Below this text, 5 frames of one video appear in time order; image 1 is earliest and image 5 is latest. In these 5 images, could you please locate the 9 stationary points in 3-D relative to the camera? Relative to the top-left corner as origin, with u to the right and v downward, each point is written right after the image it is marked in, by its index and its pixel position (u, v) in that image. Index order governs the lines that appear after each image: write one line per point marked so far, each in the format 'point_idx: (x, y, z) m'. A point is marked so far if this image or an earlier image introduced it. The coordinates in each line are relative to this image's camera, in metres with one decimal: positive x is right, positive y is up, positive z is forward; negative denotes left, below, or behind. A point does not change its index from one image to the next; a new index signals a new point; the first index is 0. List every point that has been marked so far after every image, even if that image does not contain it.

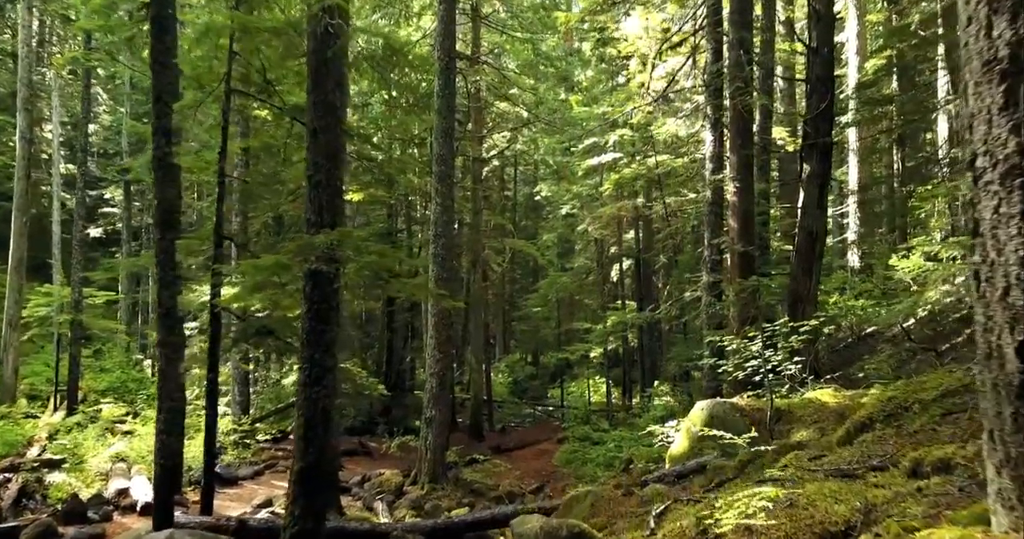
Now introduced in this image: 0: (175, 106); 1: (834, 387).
0: (-3.8, +1.8, +8.2) m
1: (+3.8, -1.4, +8.6) m
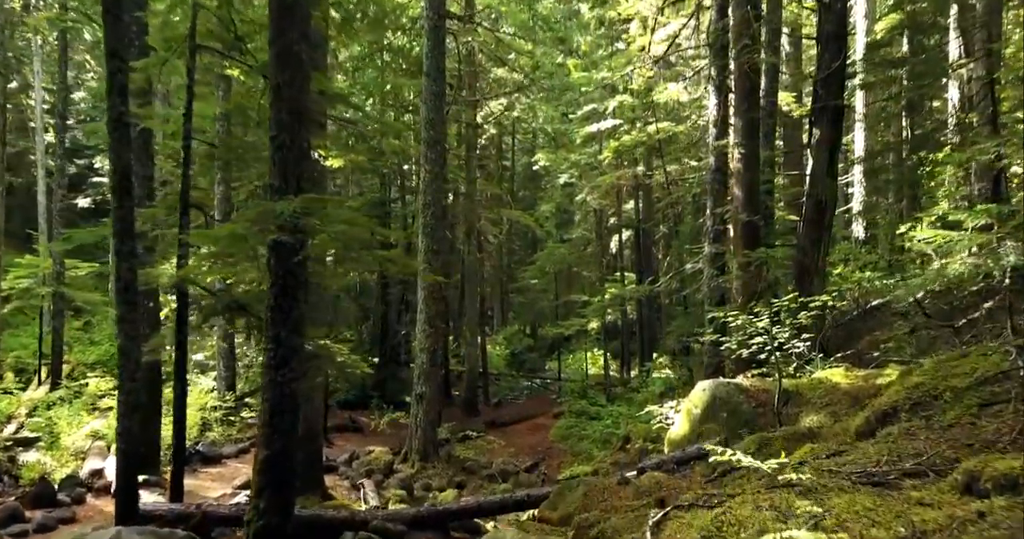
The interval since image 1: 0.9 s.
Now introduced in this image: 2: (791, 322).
0: (-3.9, +2.1, +7.5) m
1: (+3.7, -1.1, +8.1) m
2: (+3.0, -0.6, +7.9) m
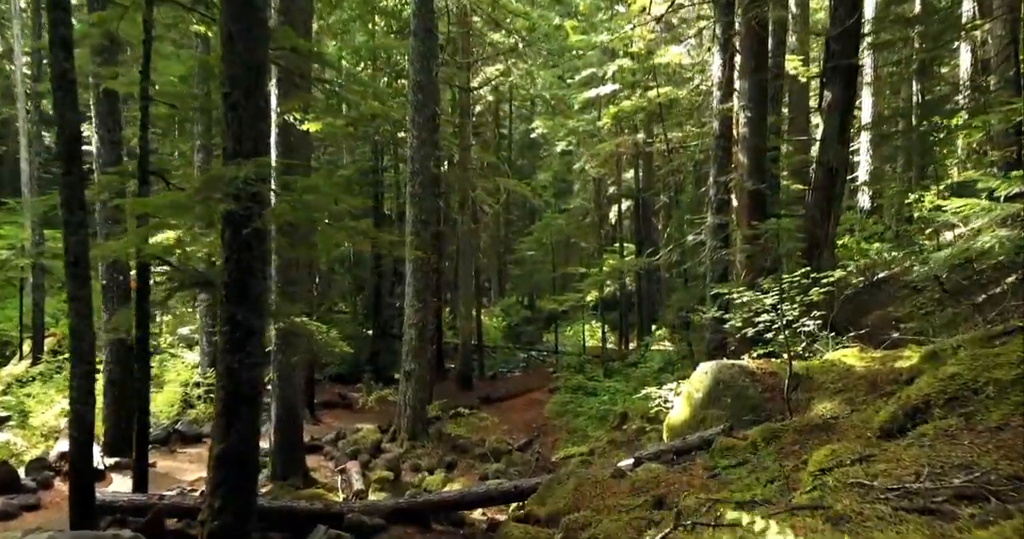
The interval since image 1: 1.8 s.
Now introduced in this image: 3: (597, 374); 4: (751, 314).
0: (-4.1, +2.4, +6.8) m
1: (+3.6, -0.8, +7.5) m
2: (+2.9, -0.3, +7.3) m
3: (+2.3, -2.8, +19.2) m
4: (+2.7, -0.5, +8.1) m
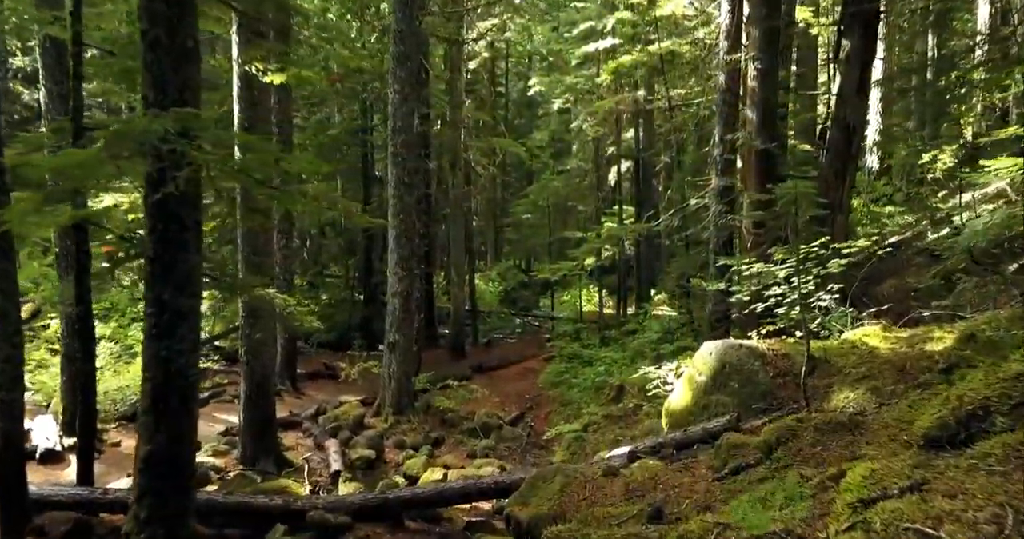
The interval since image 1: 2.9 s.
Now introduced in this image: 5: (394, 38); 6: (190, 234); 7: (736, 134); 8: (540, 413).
0: (-4.2, +2.6, +5.8) m
1: (+3.4, -0.5, +6.7) m
2: (+2.8, 0.0, +6.5) m
3: (+2.1, -1.8, +18.5) m
4: (+2.5, -0.2, +7.3) m
5: (-2.0, +3.9, +12.2) m
6: (-2.1, +0.2, +4.7) m
7: (+3.2, +1.9, +10.3) m
8: (+0.5, -2.8, +14.1) m
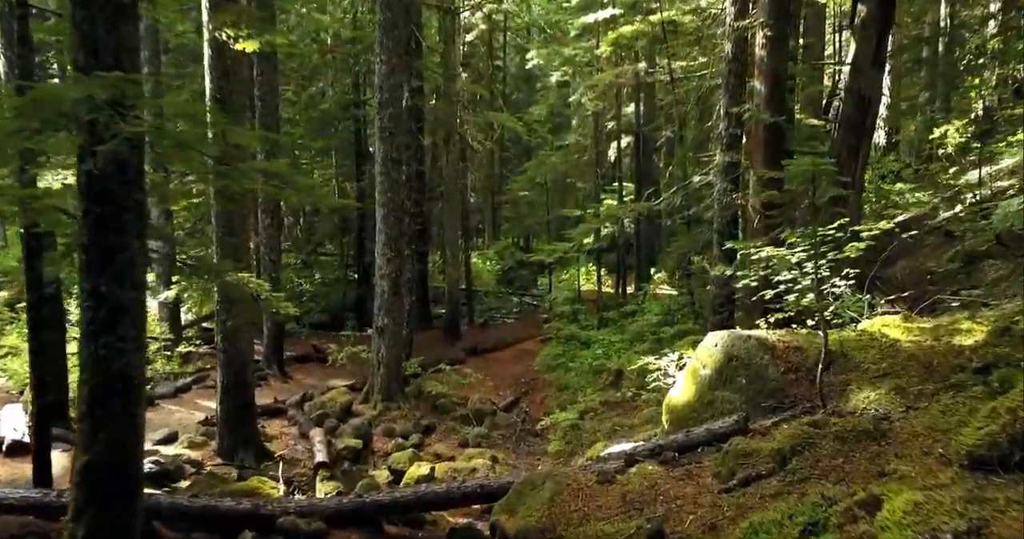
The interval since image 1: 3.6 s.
0: (-4.3, +2.7, +5.2) m
1: (+3.3, -0.4, +6.2) m
2: (+2.7, +0.1, +5.9) m
3: (+2.0, -1.3, +18.0) m
4: (+2.4, 0.0, +6.8) m
5: (-2.1, +4.2, +11.5) m
6: (-2.2, +0.3, +4.1) m
7: (+3.1, +2.2, +9.7) m
8: (+0.4, -2.4, +13.6) m
